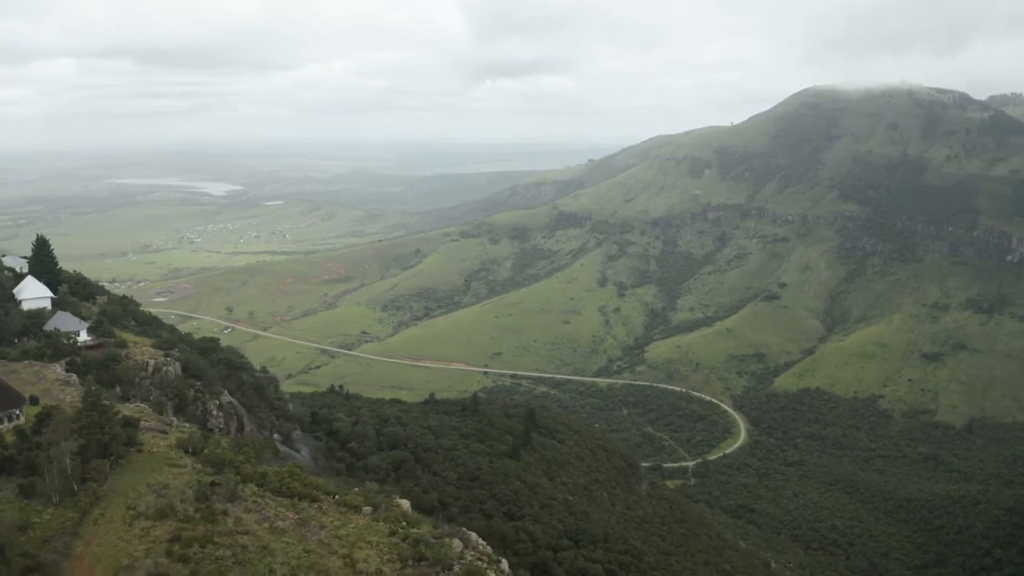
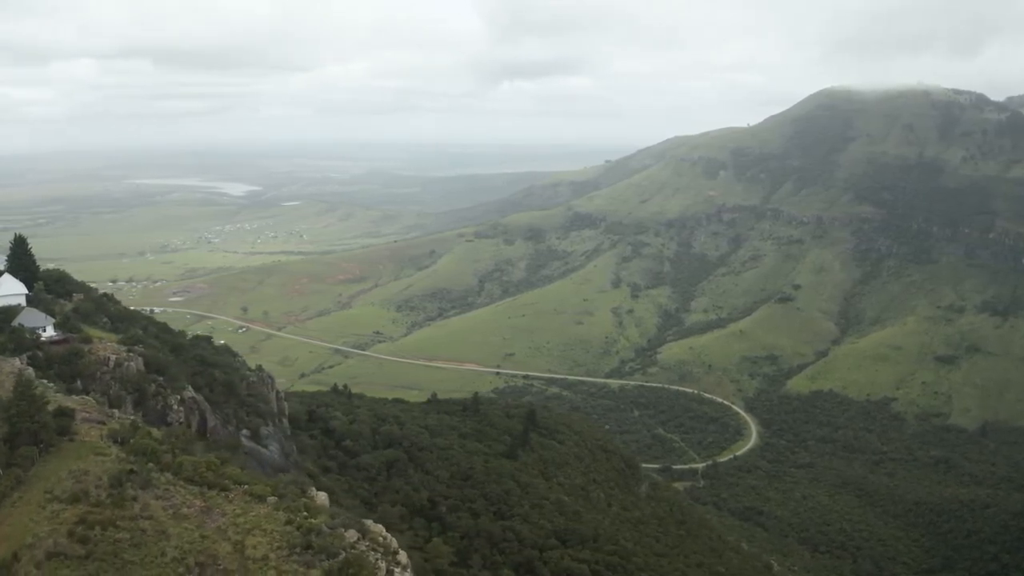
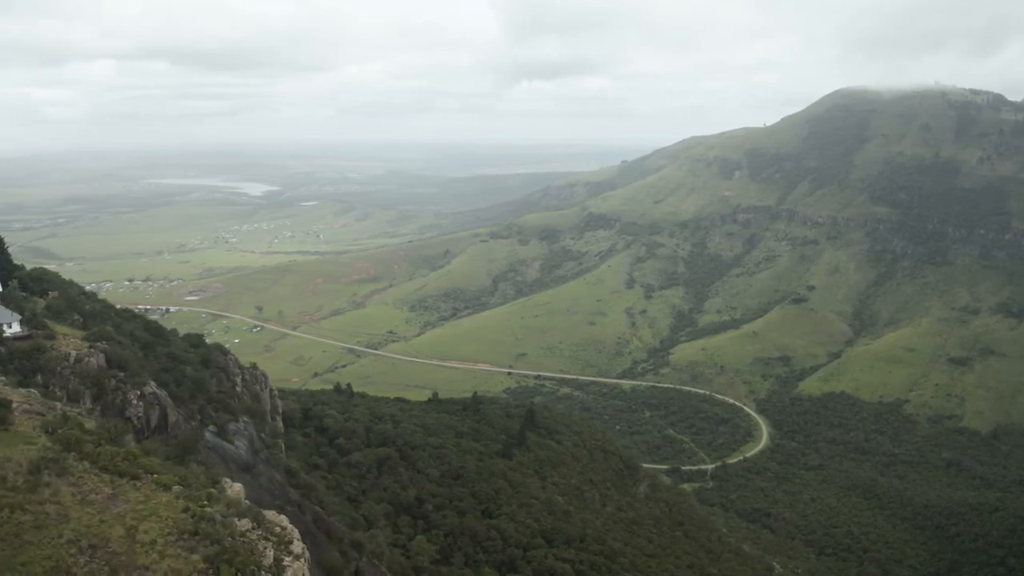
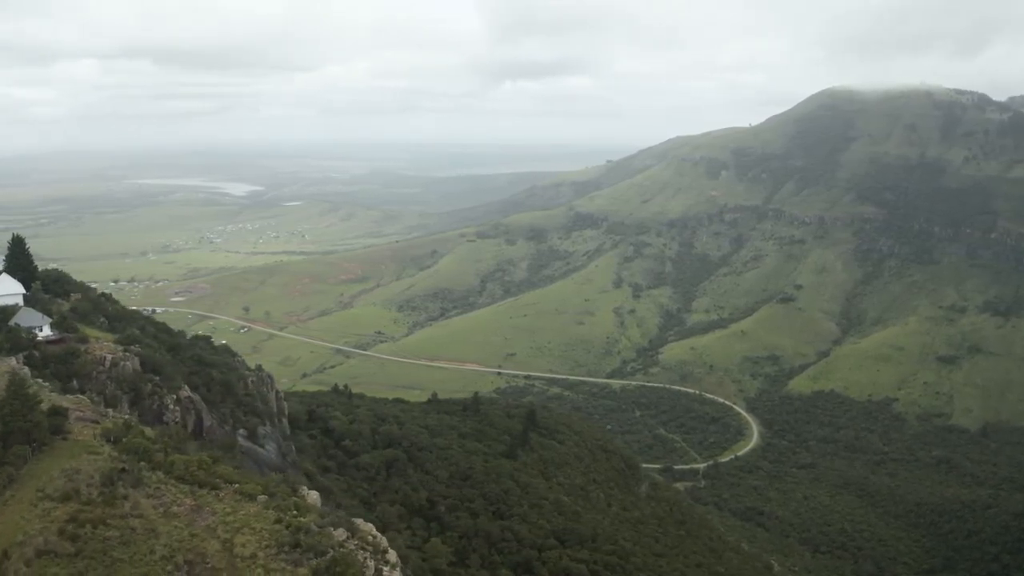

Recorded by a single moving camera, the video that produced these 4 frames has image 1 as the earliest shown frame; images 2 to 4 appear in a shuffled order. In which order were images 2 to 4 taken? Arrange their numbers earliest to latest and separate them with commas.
2, 4, 3
